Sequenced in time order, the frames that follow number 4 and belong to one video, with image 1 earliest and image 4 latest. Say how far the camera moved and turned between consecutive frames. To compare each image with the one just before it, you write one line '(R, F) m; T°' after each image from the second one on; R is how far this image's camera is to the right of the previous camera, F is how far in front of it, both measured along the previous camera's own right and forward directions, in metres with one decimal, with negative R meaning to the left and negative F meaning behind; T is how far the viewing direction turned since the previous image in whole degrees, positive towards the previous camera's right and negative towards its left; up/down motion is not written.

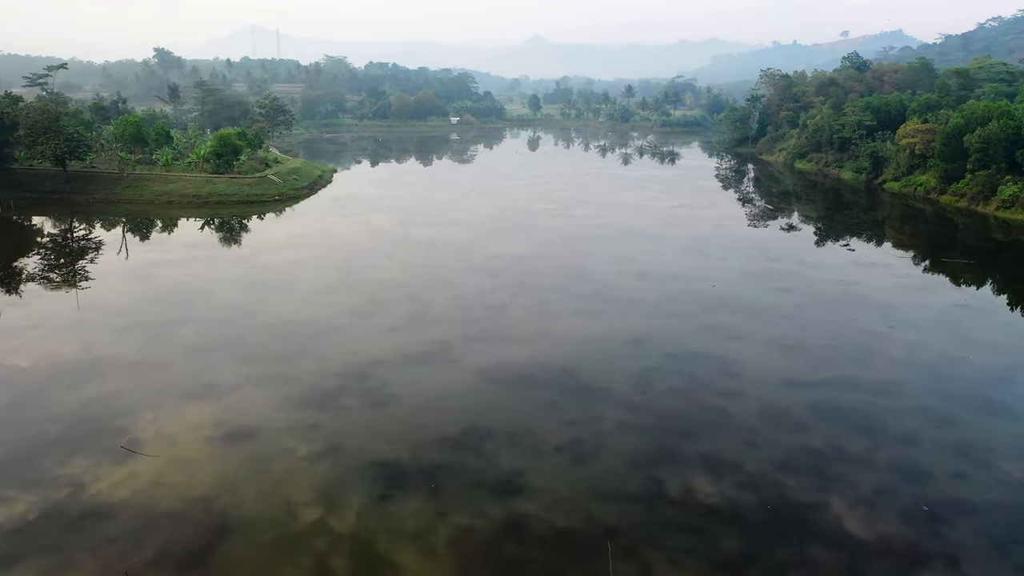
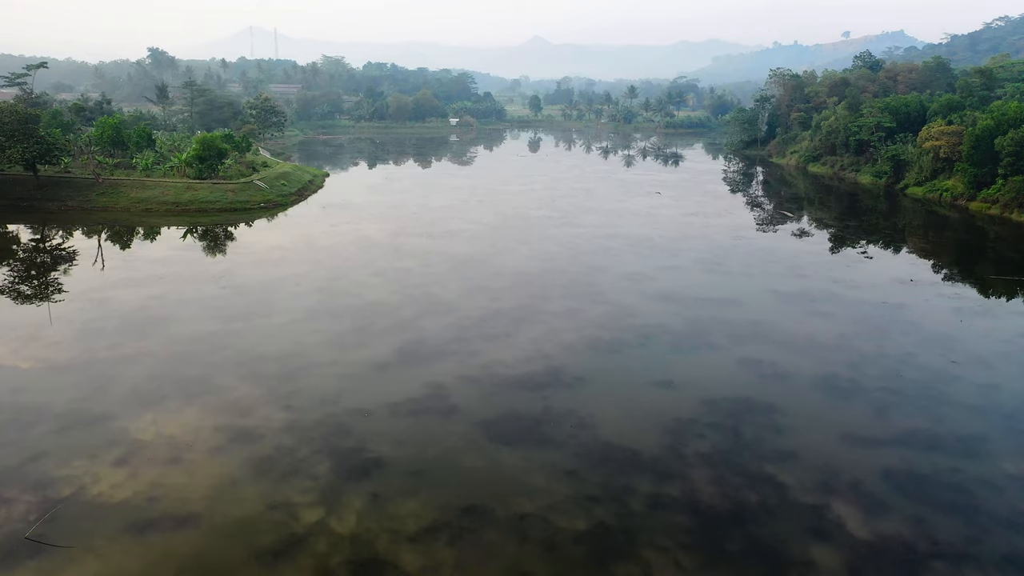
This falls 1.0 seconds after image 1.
(-0.1, +2.7) m; 0°
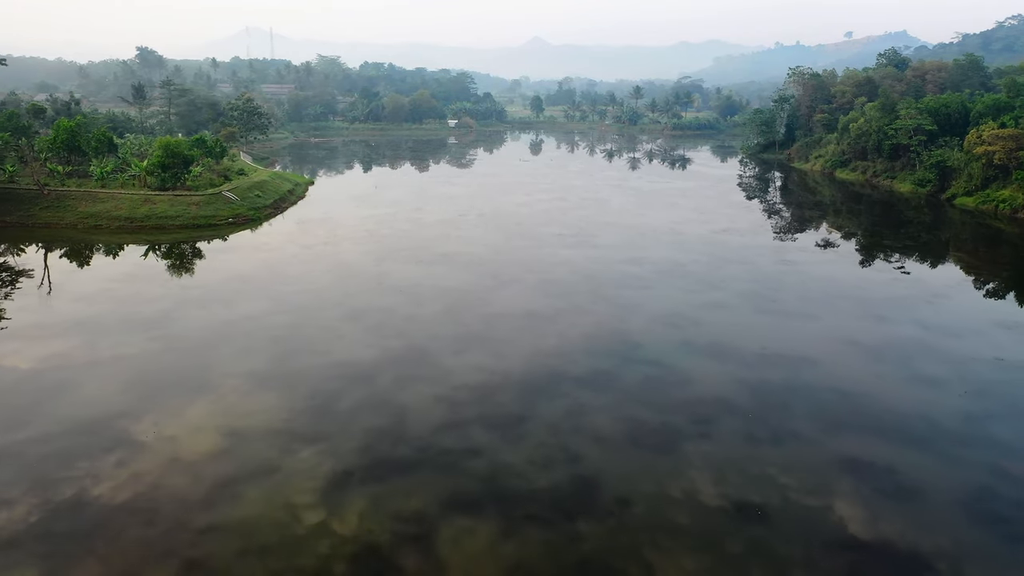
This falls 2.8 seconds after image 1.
(-0.2, +5.0) m; 0°
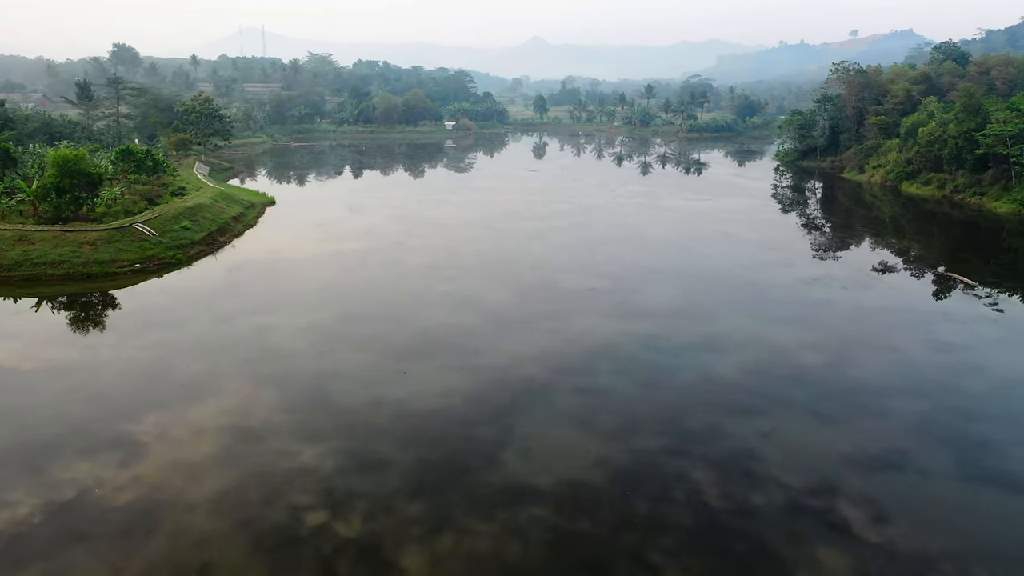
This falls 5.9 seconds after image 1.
(-0.3, +9.4) m; 0°
